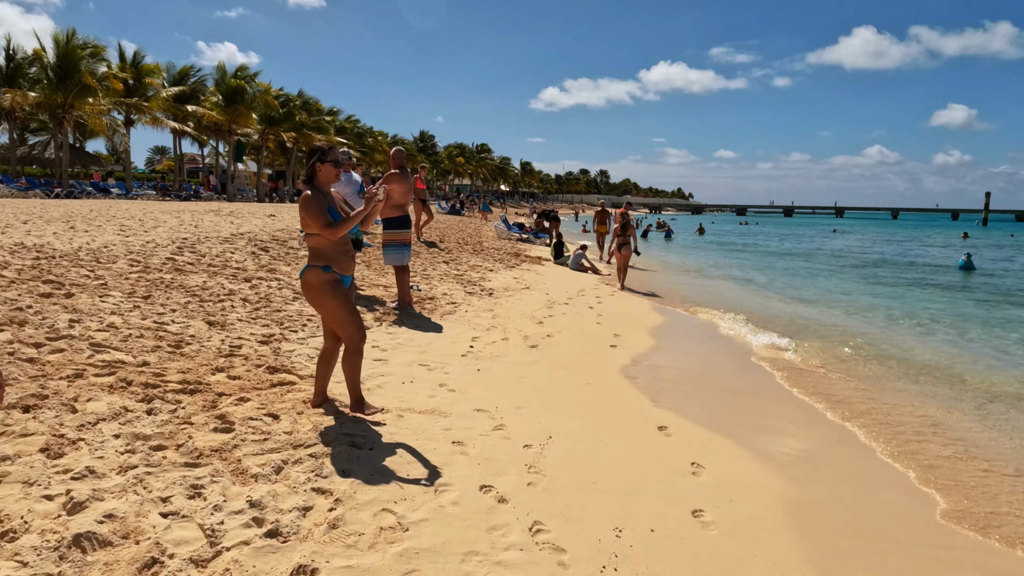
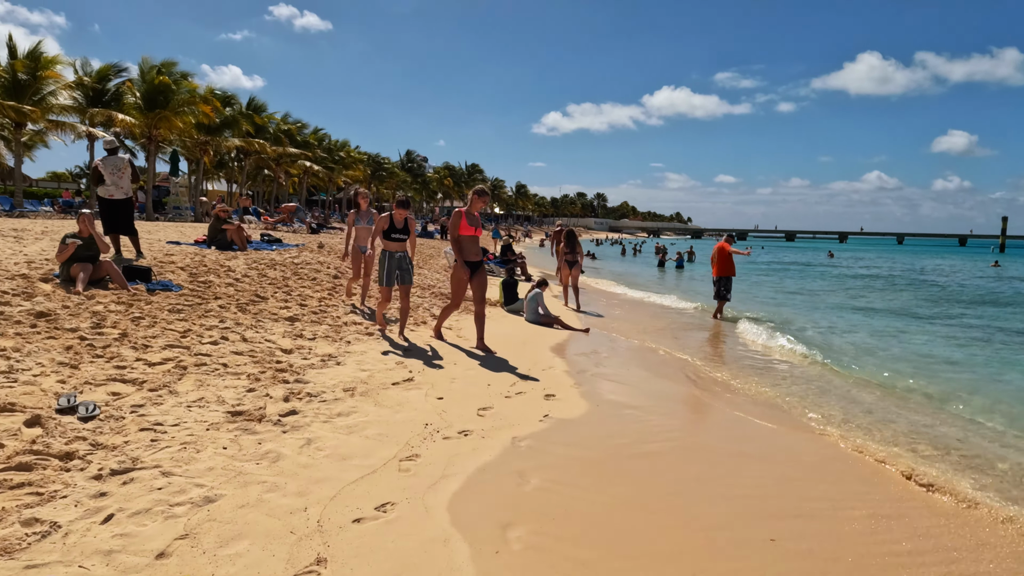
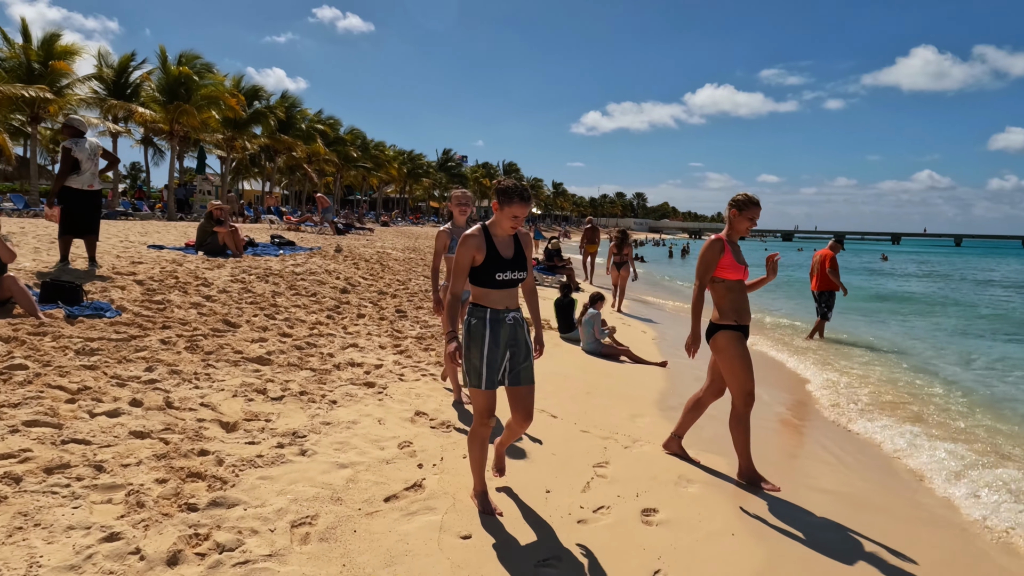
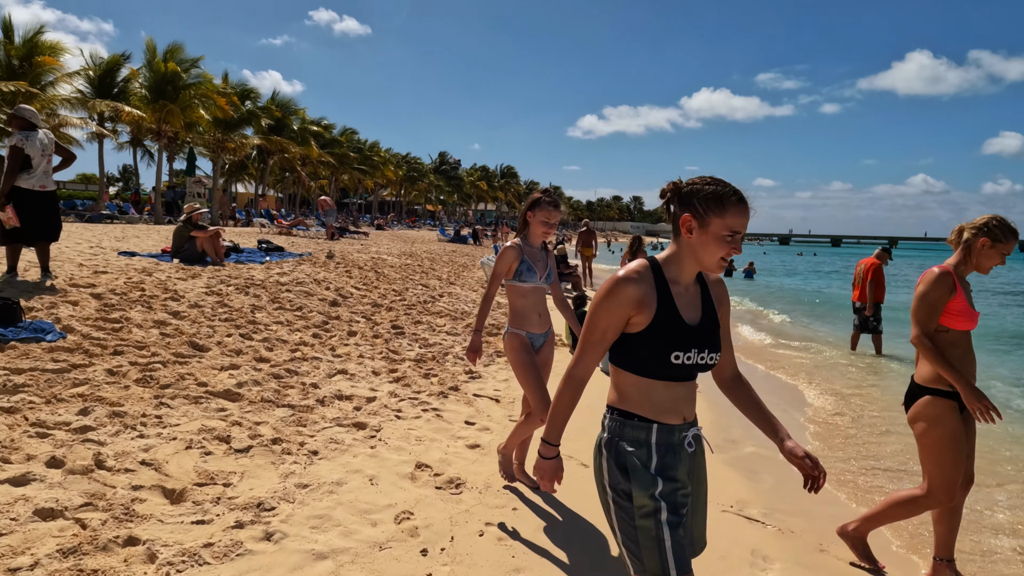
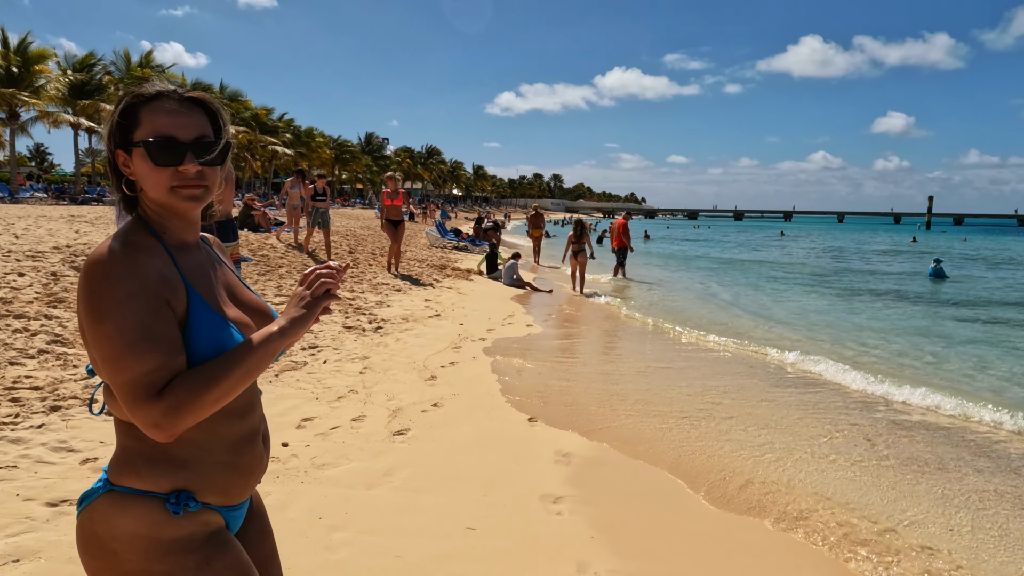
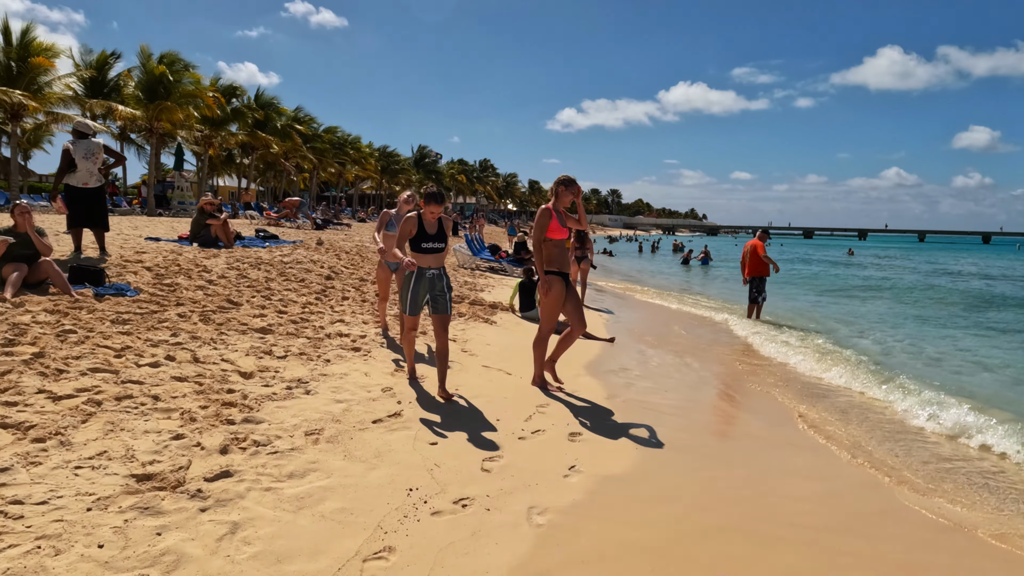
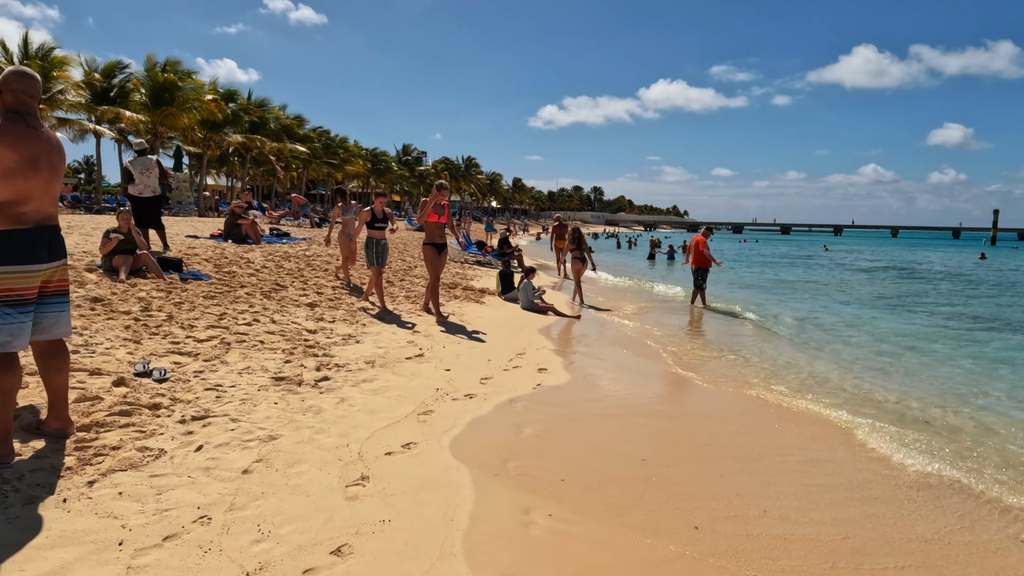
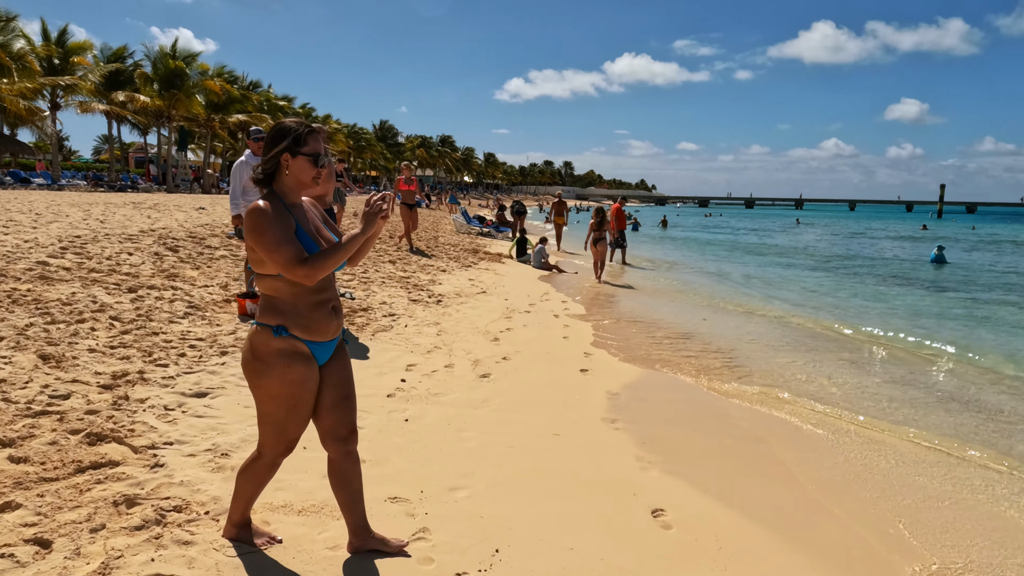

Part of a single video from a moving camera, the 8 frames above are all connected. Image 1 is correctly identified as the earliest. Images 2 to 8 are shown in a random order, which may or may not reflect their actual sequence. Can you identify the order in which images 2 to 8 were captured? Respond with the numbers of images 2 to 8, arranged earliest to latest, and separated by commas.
8, 5, 7, 2, 6, 3, 4
